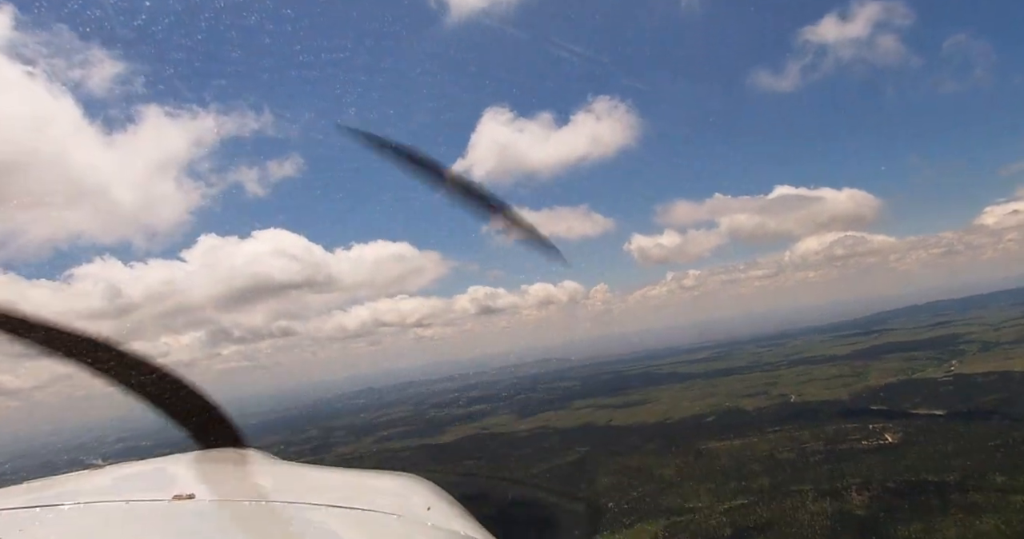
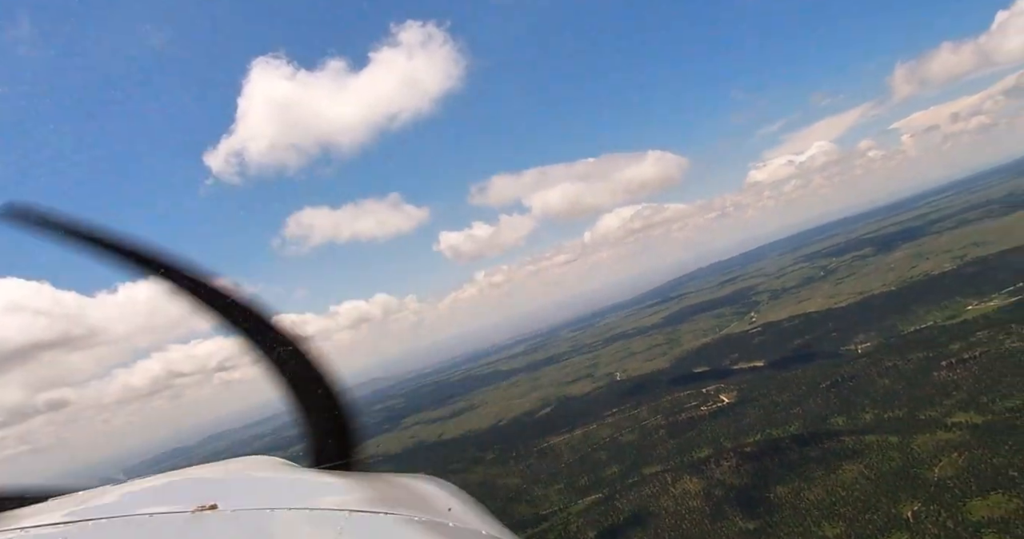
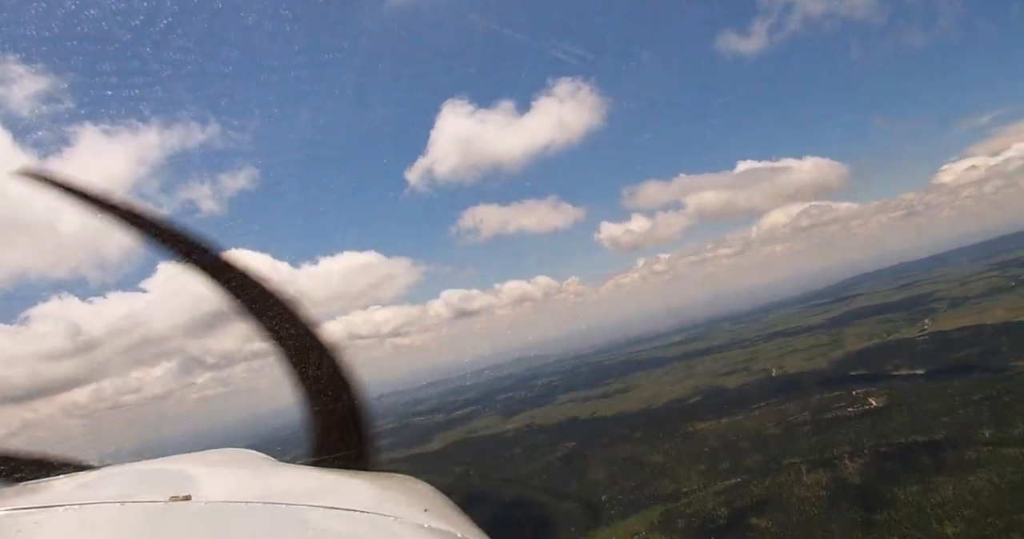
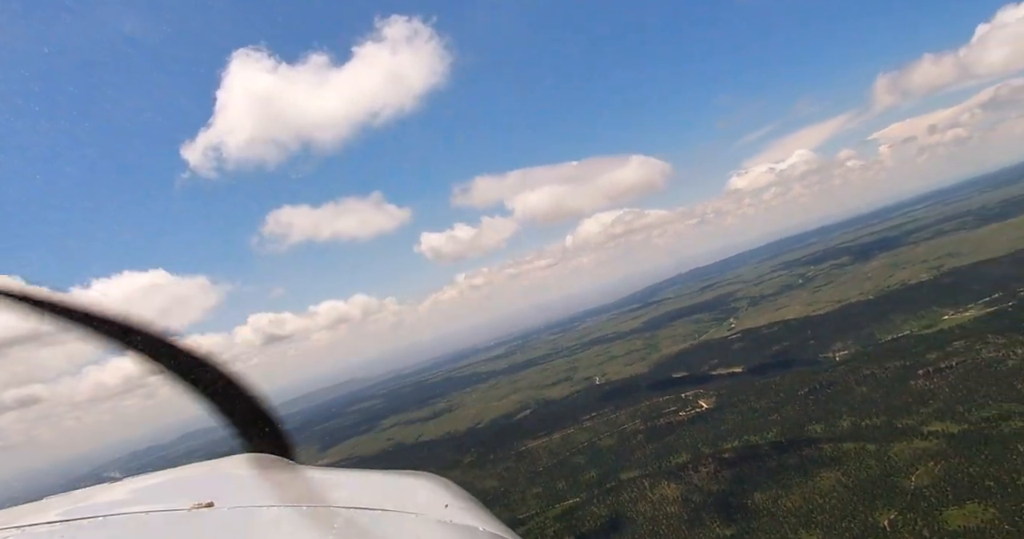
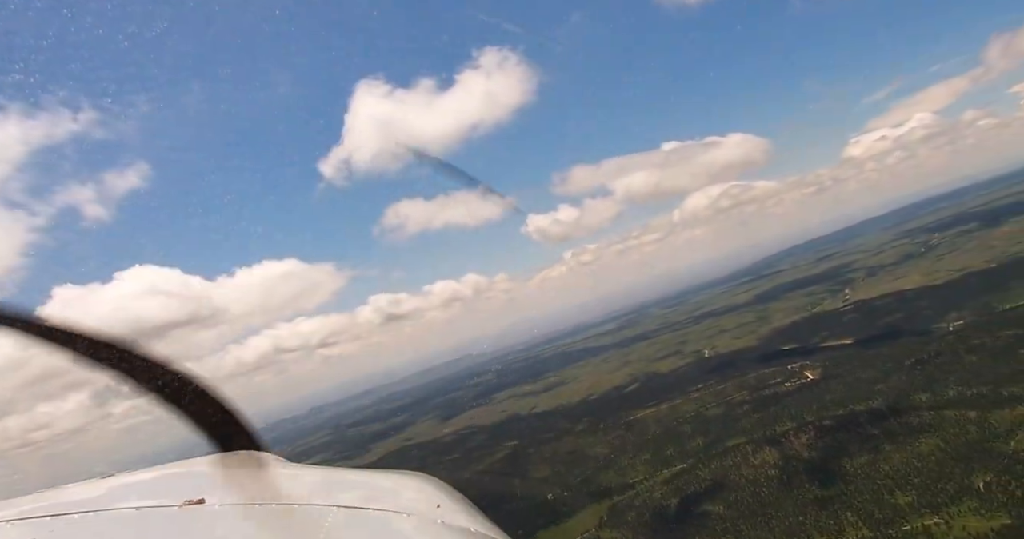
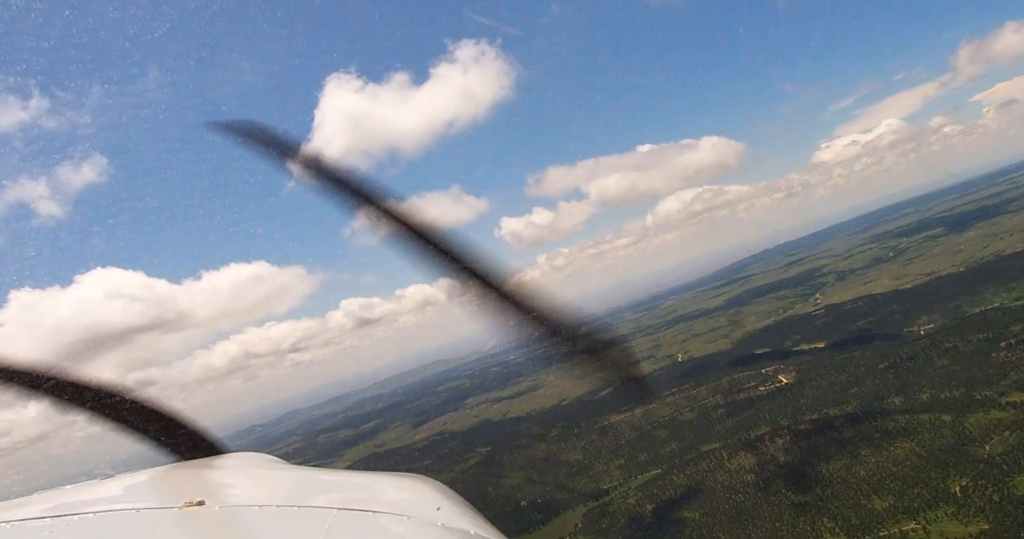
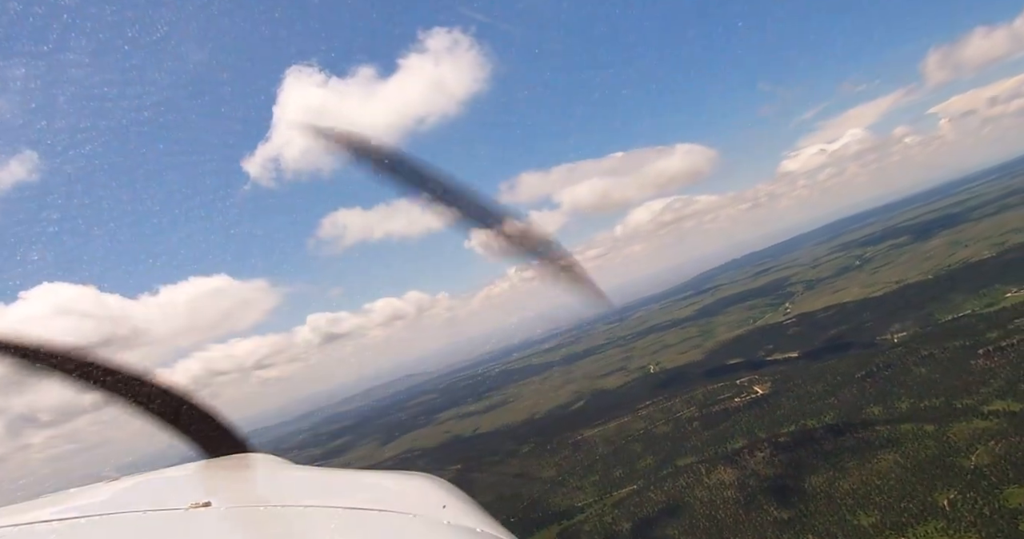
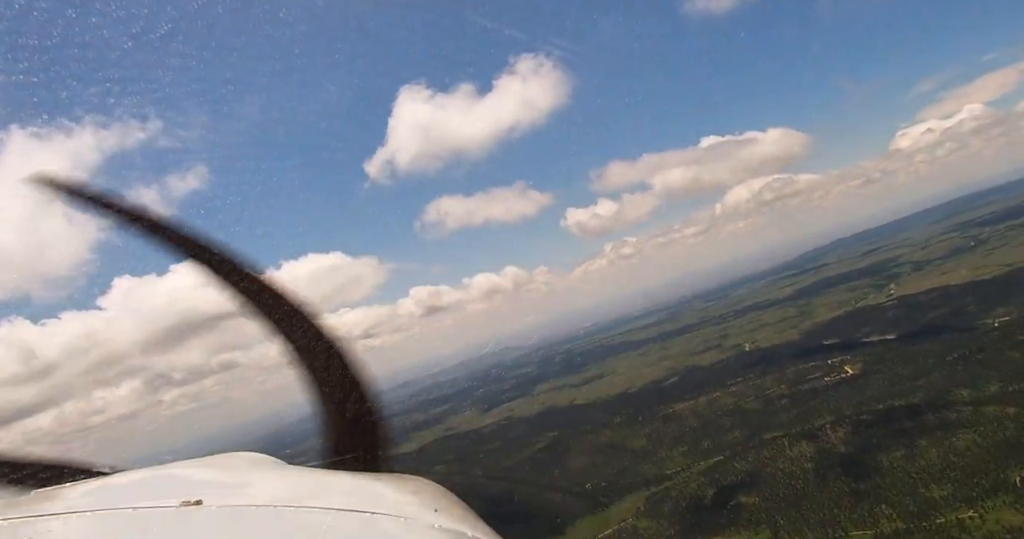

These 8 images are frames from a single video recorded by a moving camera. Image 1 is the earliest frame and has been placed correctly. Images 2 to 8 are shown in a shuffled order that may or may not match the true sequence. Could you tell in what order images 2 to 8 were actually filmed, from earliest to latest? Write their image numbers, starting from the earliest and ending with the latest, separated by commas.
3, 8, 5, 6, 7, 2, 4
